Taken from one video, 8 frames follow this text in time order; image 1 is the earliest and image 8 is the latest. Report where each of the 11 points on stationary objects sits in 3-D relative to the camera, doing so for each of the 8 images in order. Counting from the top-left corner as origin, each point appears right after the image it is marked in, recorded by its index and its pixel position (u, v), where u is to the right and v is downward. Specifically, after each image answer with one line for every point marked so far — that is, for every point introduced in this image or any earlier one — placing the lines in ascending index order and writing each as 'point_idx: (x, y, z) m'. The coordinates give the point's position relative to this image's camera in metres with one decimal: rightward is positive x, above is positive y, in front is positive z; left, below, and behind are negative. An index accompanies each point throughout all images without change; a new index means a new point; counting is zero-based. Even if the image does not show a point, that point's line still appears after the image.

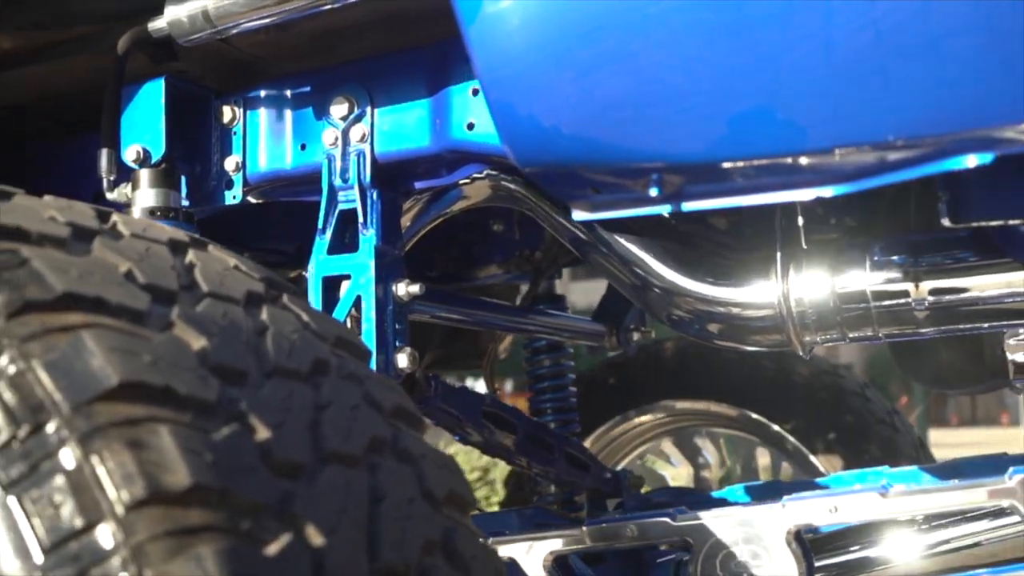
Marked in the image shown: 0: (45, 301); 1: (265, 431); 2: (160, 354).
0: (-0.3, 0.0, +0.9) m
1: (-0.2, -0.1, +0.9) m
2: (-0.3, 0.0, +0.9) m
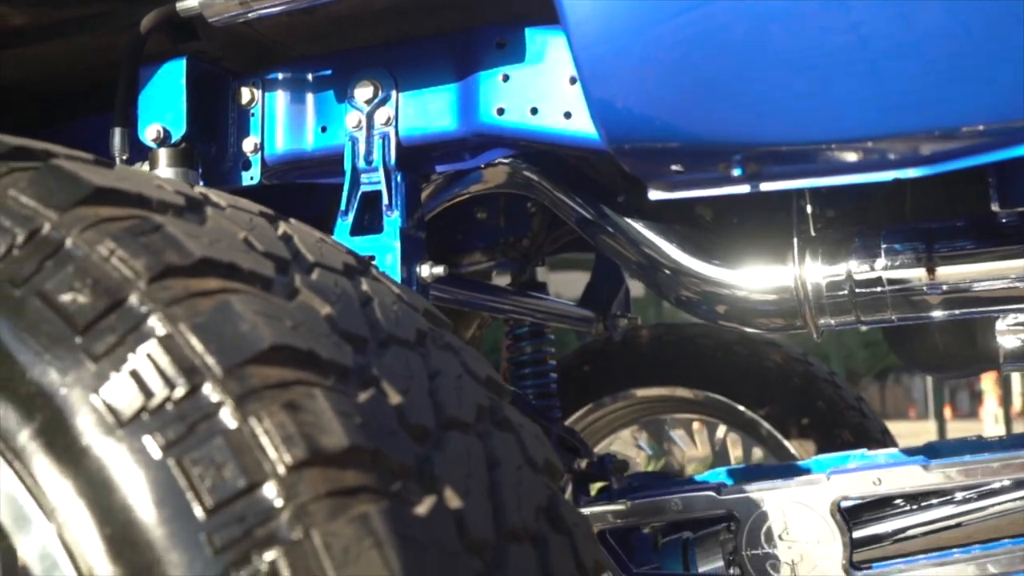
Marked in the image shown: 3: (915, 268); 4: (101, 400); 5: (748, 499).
0: (-0.2, 0.0, +0.9) m
1: (-0.1, -0.1, +0.9) m
2: (-0.2, 0.0, +0.9) m
3: (+0.5, 0.0, +1.6) m
4: (-0.3, -0.1, +0.8) m
5: (+0.3, -0.3, +1.5) m
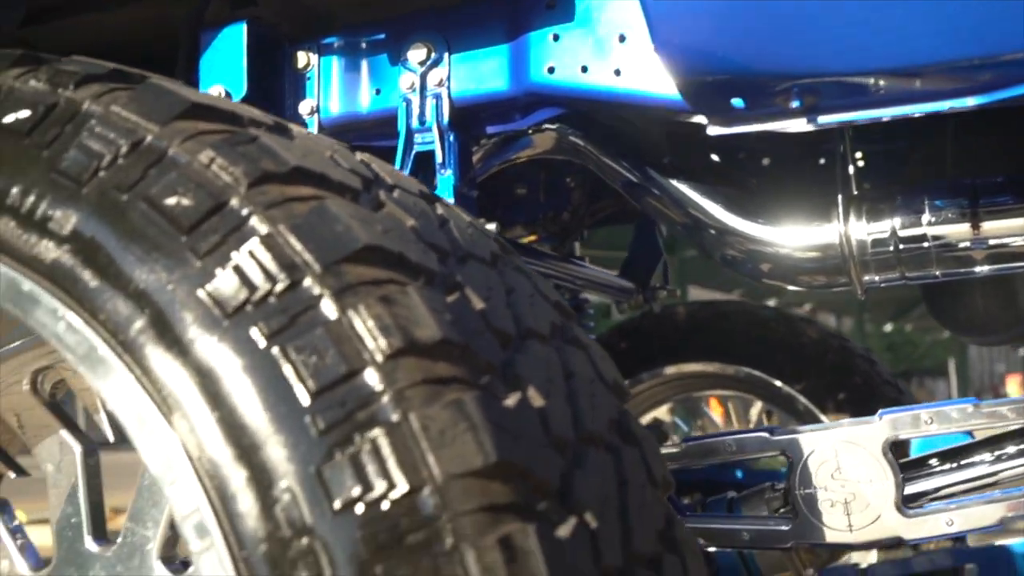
0: (-0.2, +0.1, +0.9) m
1: (0.0, 0.0, +0.9) m
2: (-0.1, 0.0, +0.9) m
3: (+0.6, +0.1, +1.6) m
4: (-0.2, 0.0, +0.8) m
5: (+0.4, -0.2, +1.5) m
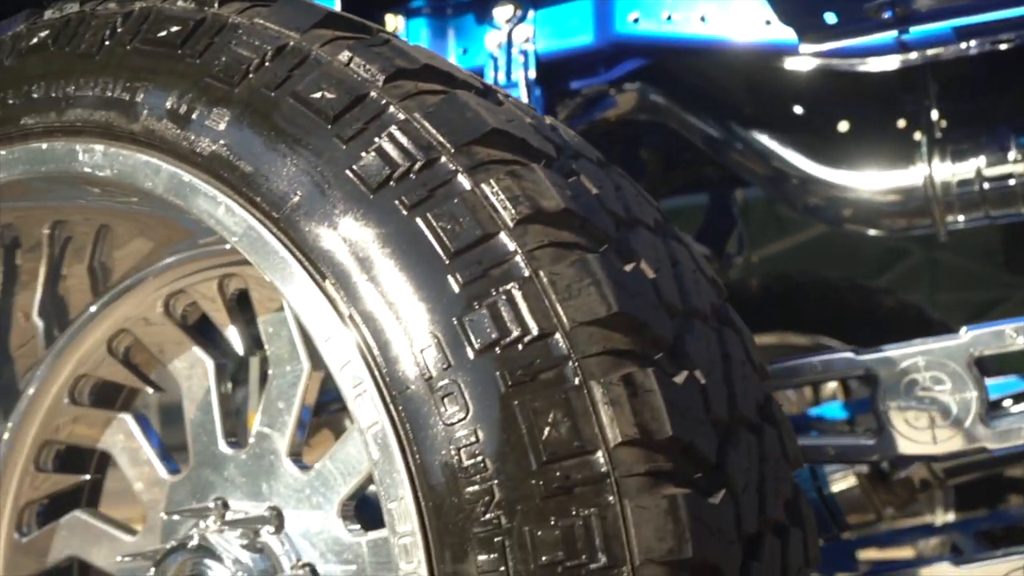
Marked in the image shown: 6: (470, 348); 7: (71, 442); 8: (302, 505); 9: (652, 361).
0: (-0.1, +0.2, +1.0) m
1: (+0.1, +0.1, +1.0) m
2: (0.0, +0.1, +1.0) m
3: (+0.7, +0.2, +1.6) m
4: (-0.1, +0.1, +0.9) m
5: (+0.5, -0.1, +1.6) m
6: (0.0, 0.0, +0.9) m
7: (-0.6, -0.2, +1.5) m
8: (-0.2, -0.2, +1.3) m
9: (+0.1, -0.1, +0.9) m
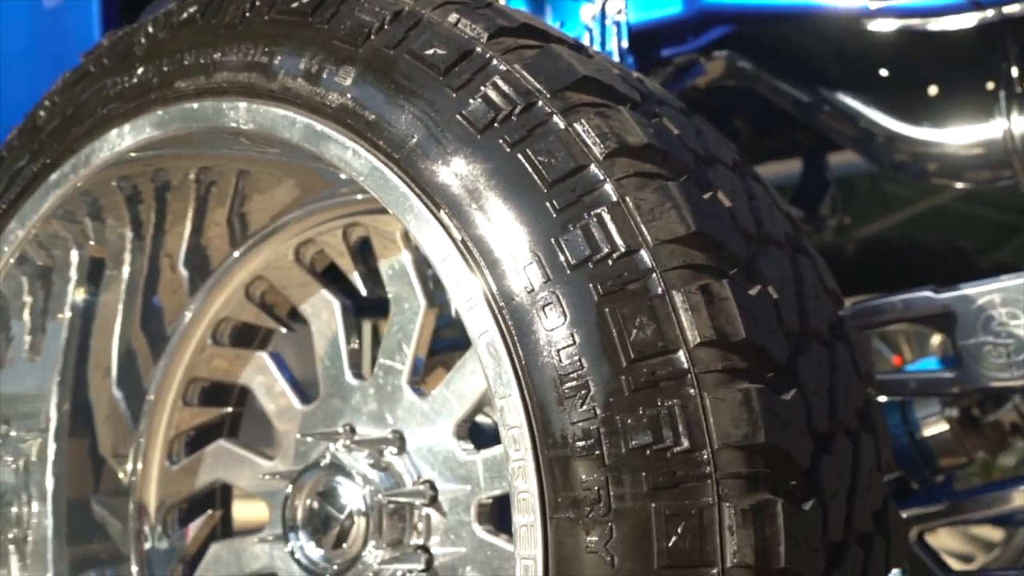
0: (0.0, +0.2, +1.1) m
1: (+0.2, +0.1, +1.1) m
2: (+0.1, +0.2, +1.1) m
3: (+0.9, +0.3, +1.7) m
4: (0.0, +0.2, +1.1) m
5: (+0.6, 0.0, +1.6) m
6: (0.0, 0.0, +1.0) m
7: (-0.4, -0.1, +1.7) m
8: (-0.1, -0.2, +1.4) m
9: (+0.2, 0.0, +1.0) m
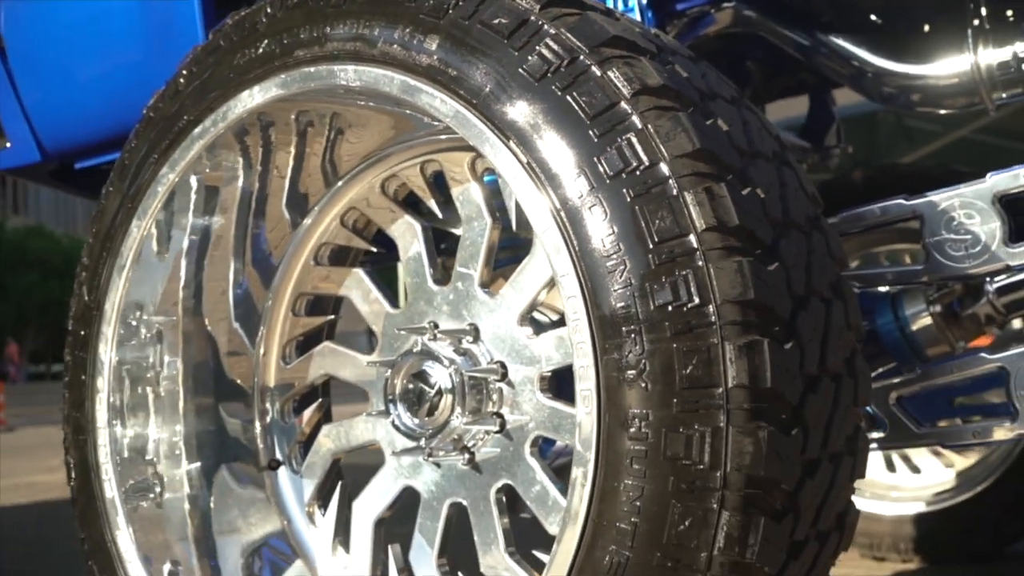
0: (+0.1, +0.4, +1.5) m
1: (+0.2, +0.3, +1.5) m
2: (+0.1, +0.3, +1.5) m
3: (+0.9, +0.4, +2.0) m
4: (0.0, +0.3, +1.4) m
5: (+0.7, +0.1, +2.0) m
6: (+0.1, +0.1, +1.4) m
7: (-0.3, 0.0, +2.1) m
8: (0.0, 0.0, +1.8) m
9: (+0.2, +0.1, +1.4) m
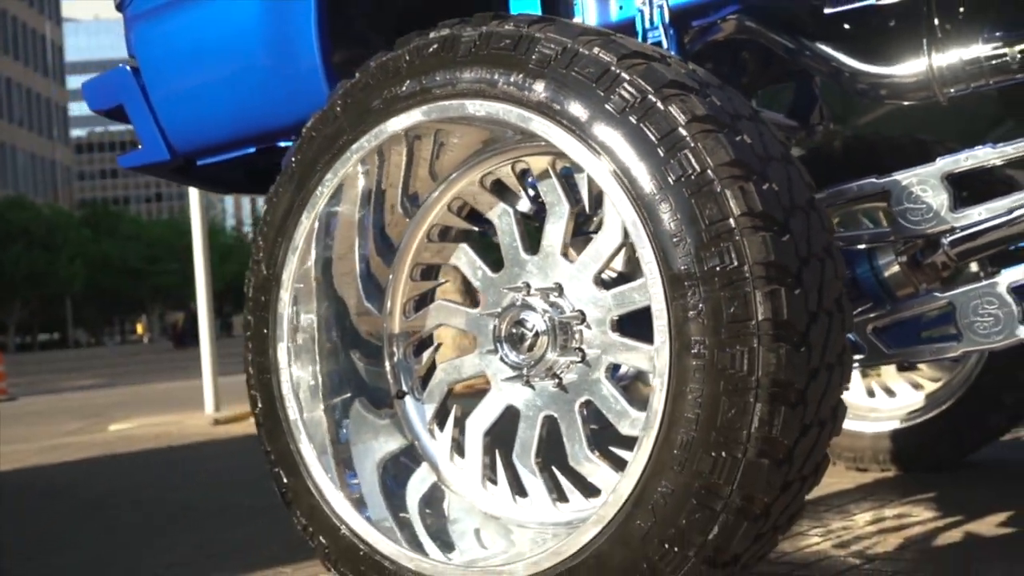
0: (+0.2, +0.4, +2.1) m
1: (+0.4, +0.3, +2.1) m
2: (+0.3, +0.4, +2.1) m
3: (+1.1, +0.5, +2.6) m
4: (+0.2, +0.3, +2.0) m
5: (+0.8, +0.2, +2.6) m
6: (+0.3, +0.2, +2.0) m
7: (-0.2, +0.1, +2.7) m
8: (+0.1, 0.0, +2.4) m
9: (+0.4, +0.2, +2.0) m
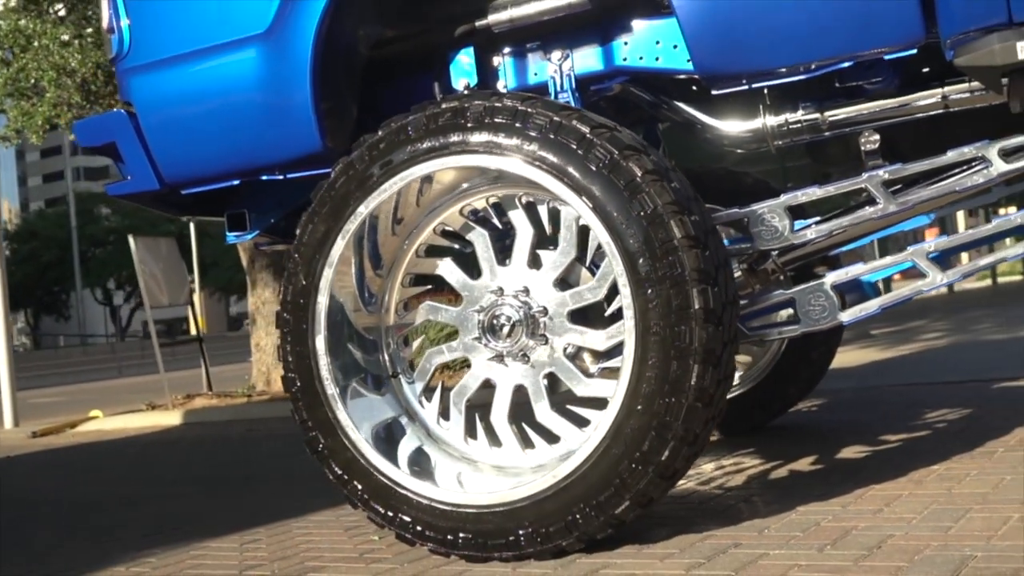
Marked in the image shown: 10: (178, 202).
0: (+0.2, +0.4, +3.0) m
1: (+0.4, +0.3, +3.0) m
2: (+0.3, +0.4, +3.0) m
3: (+0.9, +0.5, +3.7) m
4: (+0.2, +0.3, +2.9) m
5: (+0.7, +0.2, +3.7) m
6: (+0.3, +0.2, +2.9) m
7: (-0.3, 0.0, +3.5) m
8: (+0.1, 0.0, +3.3) m
9: (+0.4, +0.2, +2.9) m
10: (-1.2, +0.3, +4.3) m
